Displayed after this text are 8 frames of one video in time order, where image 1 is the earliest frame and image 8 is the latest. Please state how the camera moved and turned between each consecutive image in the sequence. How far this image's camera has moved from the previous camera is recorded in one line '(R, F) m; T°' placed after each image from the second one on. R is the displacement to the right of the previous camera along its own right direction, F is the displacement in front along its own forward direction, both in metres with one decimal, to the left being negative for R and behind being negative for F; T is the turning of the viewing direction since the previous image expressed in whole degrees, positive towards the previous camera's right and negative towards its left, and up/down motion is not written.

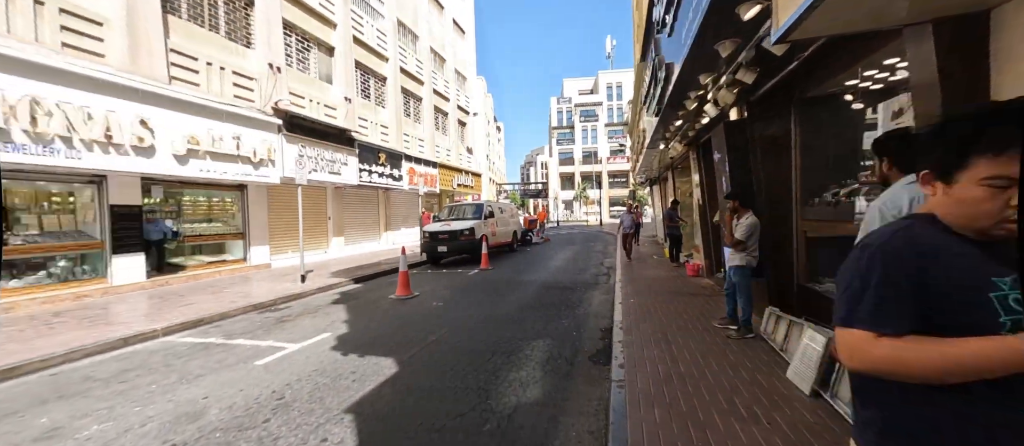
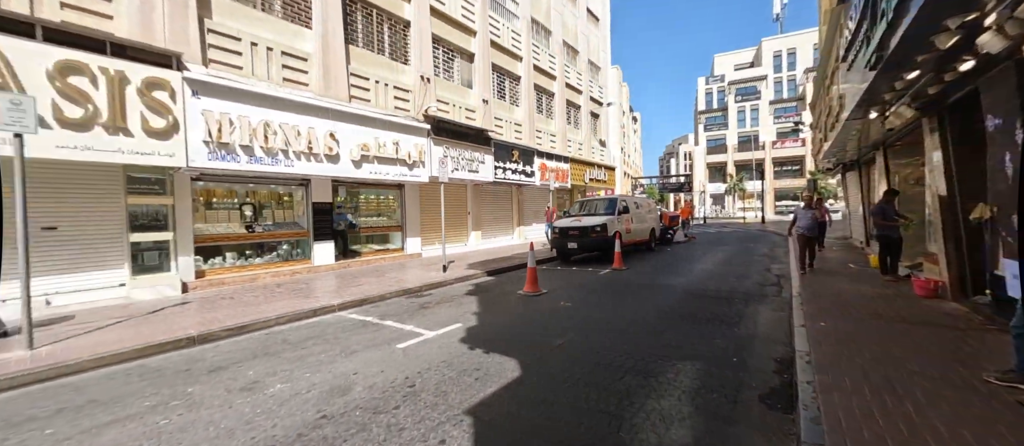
(0.0, +0.4) m; -21°
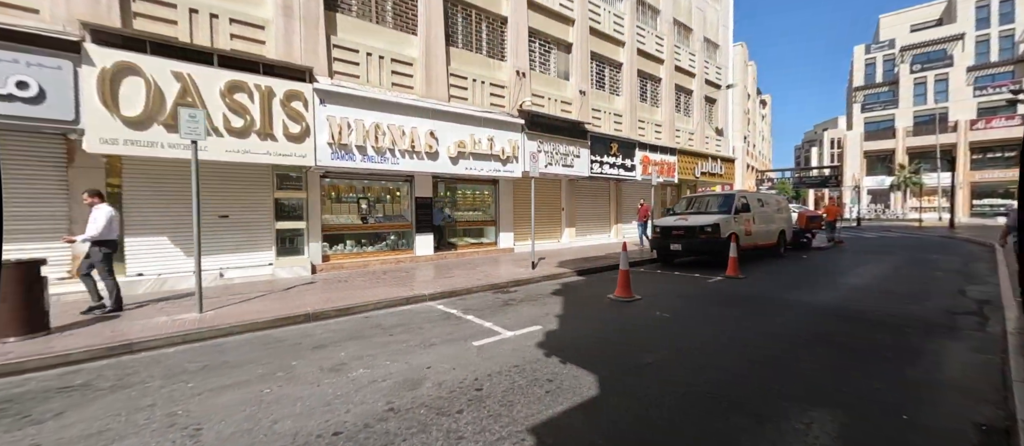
(+0.2, +0.4) m; -16°
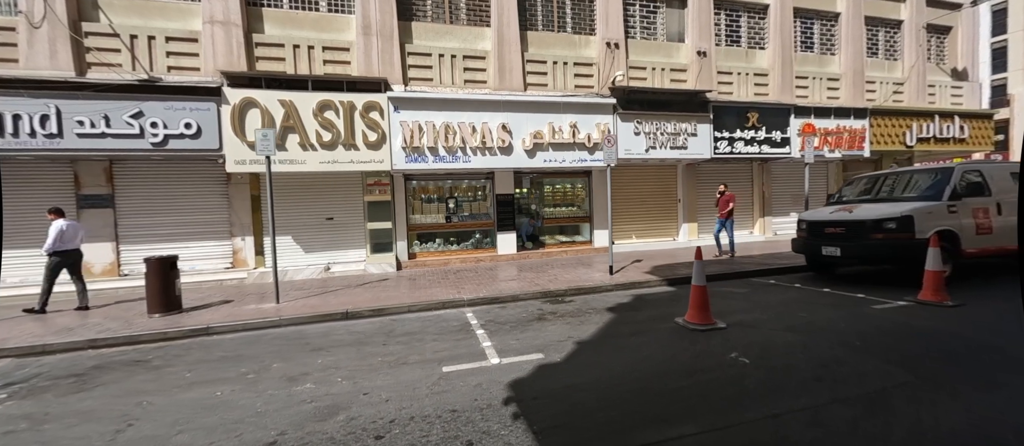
(+1.7, +1.3) m; -23°
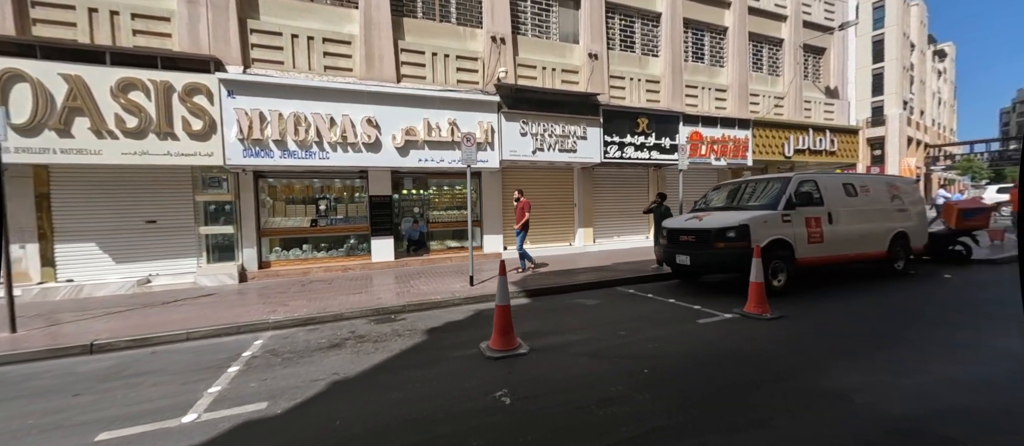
(+2.0, +0.6) m; +7°
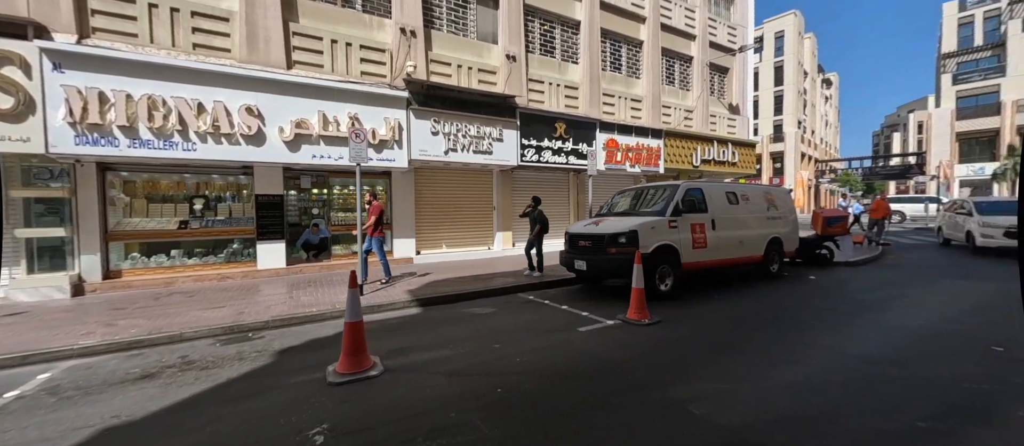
(+0.9, +0.3) m; +9°
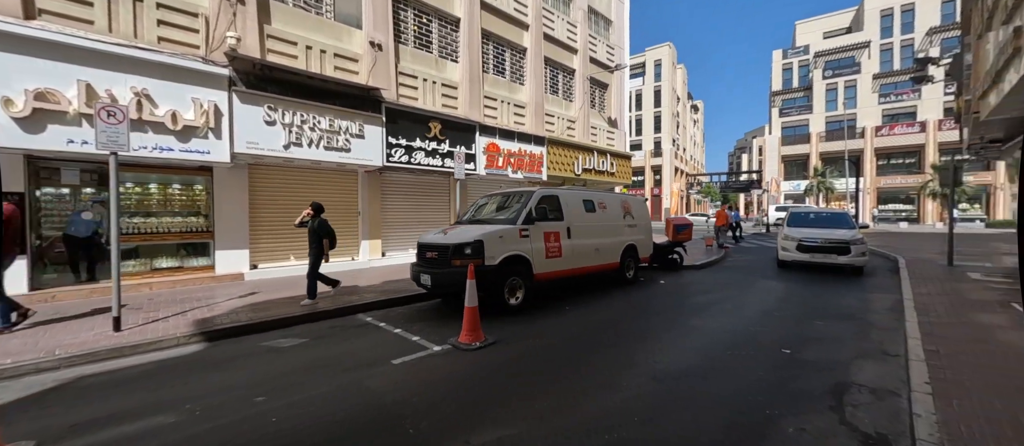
(+1.2, +0.6) m; +14°
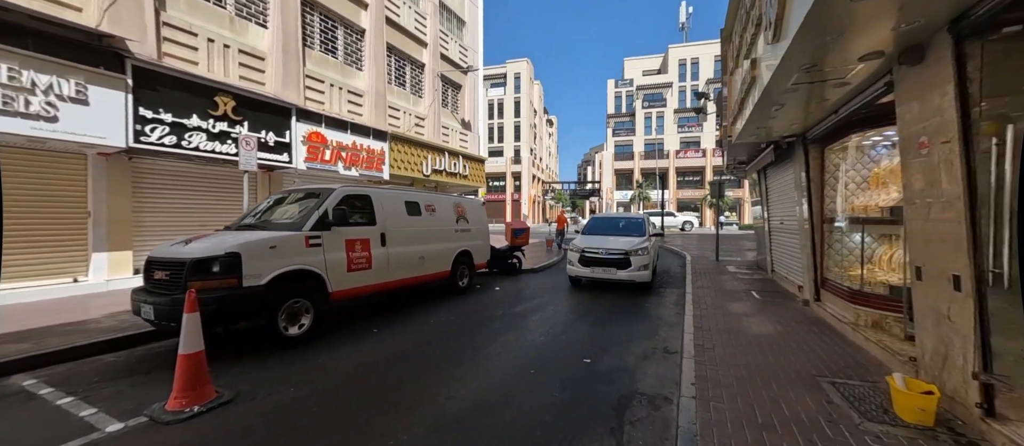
(+1.0, +0.7) m; +20°
